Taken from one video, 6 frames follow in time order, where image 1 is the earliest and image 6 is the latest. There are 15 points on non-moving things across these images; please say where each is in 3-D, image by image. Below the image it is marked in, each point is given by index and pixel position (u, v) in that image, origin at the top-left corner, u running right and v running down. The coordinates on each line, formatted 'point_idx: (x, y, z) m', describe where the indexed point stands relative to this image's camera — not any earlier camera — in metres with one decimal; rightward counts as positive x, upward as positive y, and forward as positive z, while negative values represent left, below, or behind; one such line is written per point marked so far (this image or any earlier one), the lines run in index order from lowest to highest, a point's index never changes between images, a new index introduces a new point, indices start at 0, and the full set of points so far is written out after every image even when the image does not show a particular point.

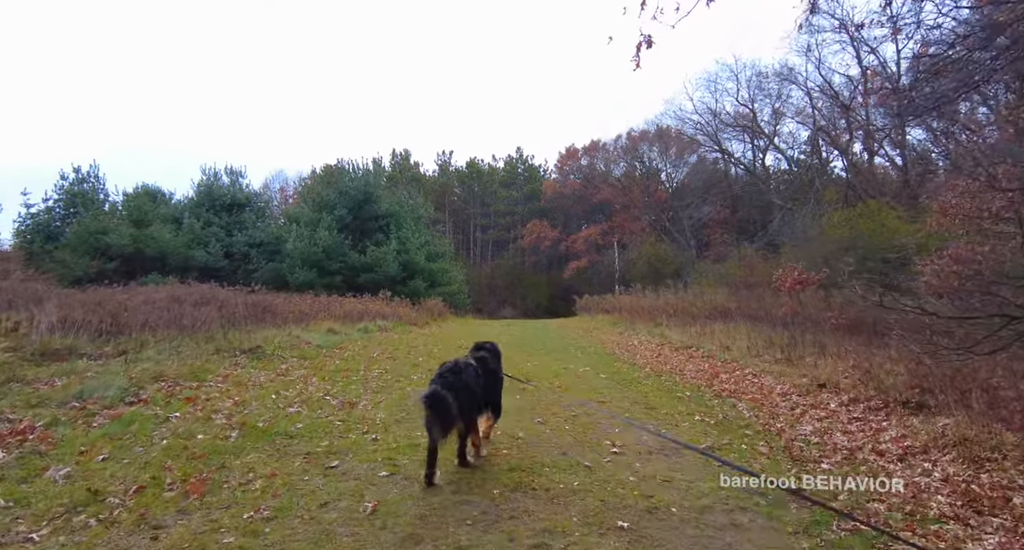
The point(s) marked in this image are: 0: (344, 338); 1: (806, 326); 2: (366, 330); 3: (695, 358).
0: (-4.1, -1.6, +15.4) m
1: (+8.3, -1.4, +17.6) m
2: (-4.4, -1.7, +18.8) m
3: (+3.9, -1.8, +13.3) m
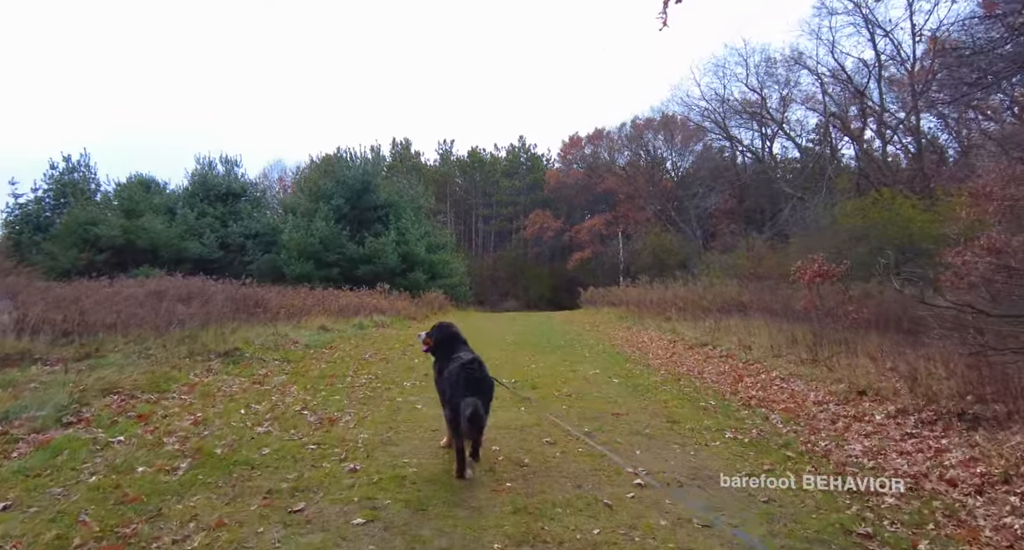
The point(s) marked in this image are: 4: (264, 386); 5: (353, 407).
0: (-4.1, -1.5, +14.5) m
1: (+8.3, -1.2, +16.6) m
2: (-4.3, -1.5, +17.8) m
3: (+4.0, -1.7, +12.3) m
4: (-3.1, -1.4, +7.9) m
5: (-1.8, -1.5, +7.1) m
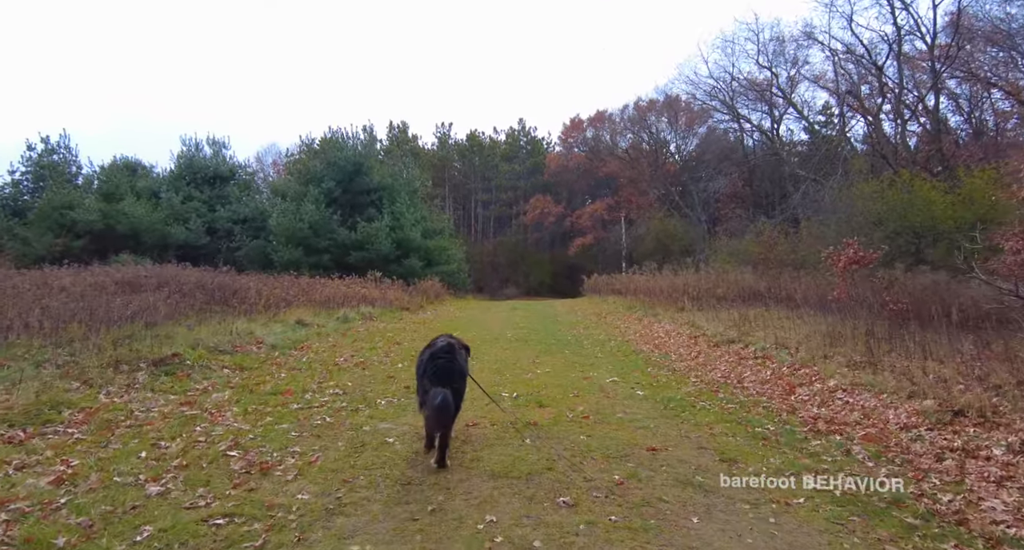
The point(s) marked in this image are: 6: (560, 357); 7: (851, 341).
0: (-4.1, -1.2, +12.7) m
1: (+8.4, -0.9, +14.9) m
2: (-4.3, -1.2, +16.0) m
3: (+4.0, -1.5, +10.5) m
4: (-3.1, -1.3, +6.1) m
5: (-1.8, -1.4, +5.3) m
6: (+0.8, -1.5, +11.0) m
7: (+6.2, -1.2, +11.3) m
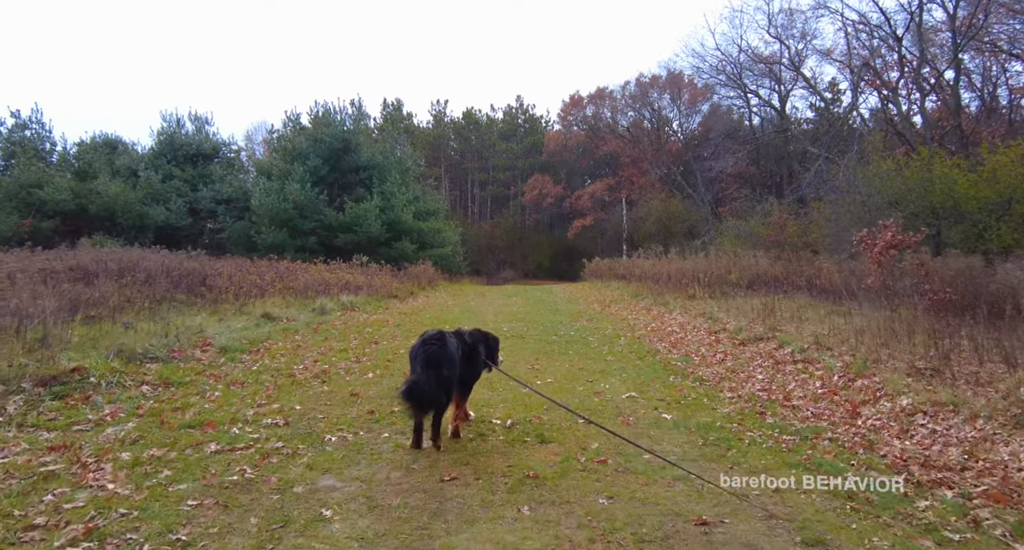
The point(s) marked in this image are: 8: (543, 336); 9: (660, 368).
0: (-4.1, -1.0, +11.0) m
1: (+8.3, -0.6, +13.2) m
2: (-4.4, -0.8, +14.4) m
3: (+3.9, -1.3, +8.9) m
4: (-3.2, -1.3, +4.4) m
5: (-1.9, -1.4, +3.6) m
6: (+0.8, -1.3, +9.3) m
7: (+6.1, -1.0, +9.7) m
8: (+0.6, -1.2, +12.2) m
9: (+2.1, -1.3, +8.9) m
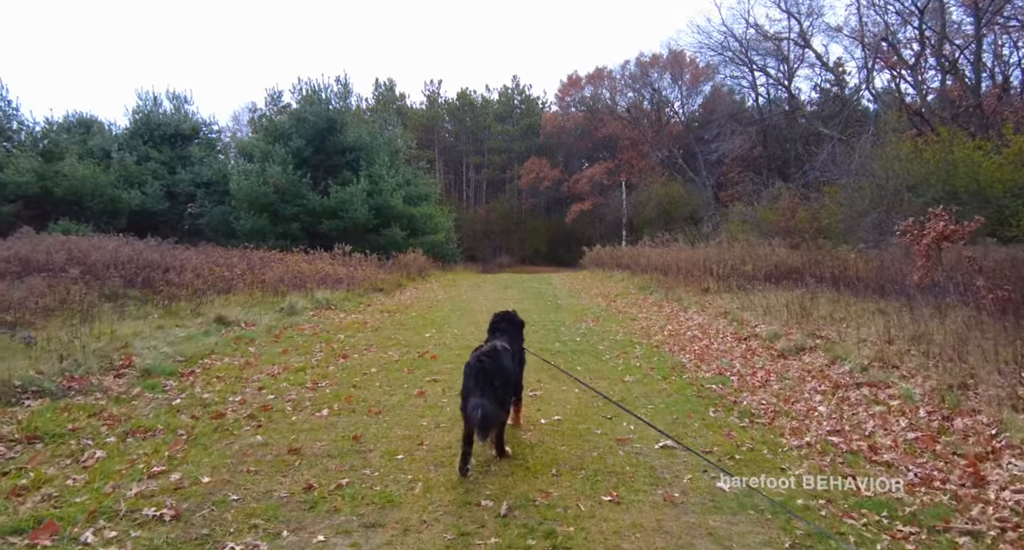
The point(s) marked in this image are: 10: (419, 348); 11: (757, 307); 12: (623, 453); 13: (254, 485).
0: (-4.2, -1.0, +9.2) m
1: (+8.2, -0.6, +11.5) m
2: (-4.5, -0.7, +12.6) m
3: (+3.9, -1.3, +7.1) m
4: (-3.2, -1.4, +2.6) m
5: (-1.9, -1.6, +1.9) m
6: (+0.7, -1.3, +7.5) m
7: (+6.1, -1.1, +7.9) m
8: (+0.6, -1.2, +10.4) m
9: (+2.1, -1.4, +7.2) m
10: (-1.5, -1.2, +9.8) m
11: (+5.5, -0.7, +14.0) m
12: (+0.9, -1.5, +5.2) m
13: (-1.8, -1.4, +4.3) m
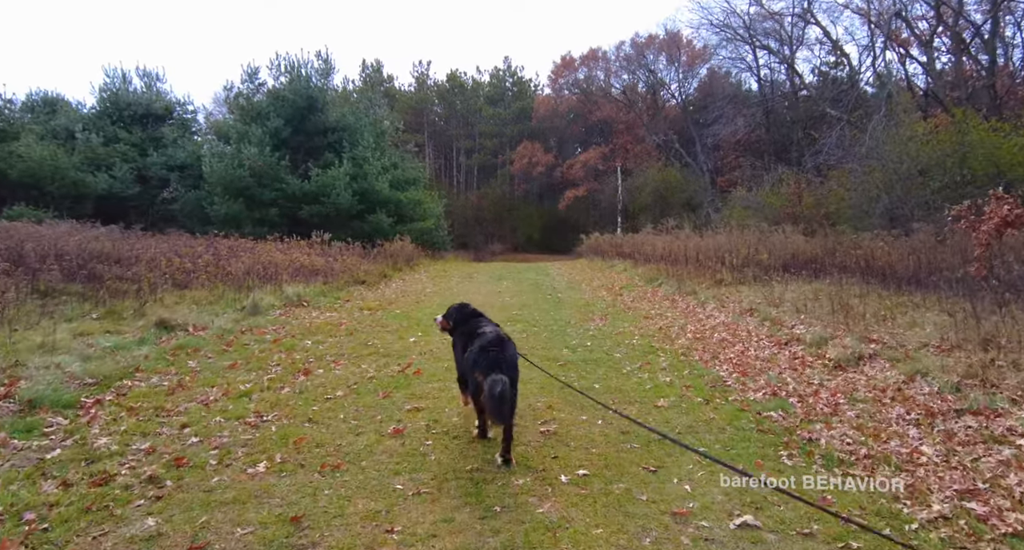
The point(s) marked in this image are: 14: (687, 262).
0: (-4.2, -0.9, +7.5) m
1: (+8.2, -0.4, +9.9) m
2: (-4.5, -0.6, +10.8) m
3: (+3.9, -1.3, +5.5) m
4: (-3.1, -1.5, +0.9) m
5: (-1.7, -1.7, +0.2) m
6: (+0.8, -1.3, +5.9) m
7: (+6.1, -1.0, +6.3) m
8: (+0.6, -1.1, +8.7) m
9: (+2.1, -1.4, +5.5) m
10: (-1.5, -1.1, +8.1) m
11: (+5.4, -0.5, +12.4) m
12: (+1.0, -1.5, +3.6) m
13: (-1.7, -1.5, +2.6) m
14: (+5.5, +0.4, +19.1) m
